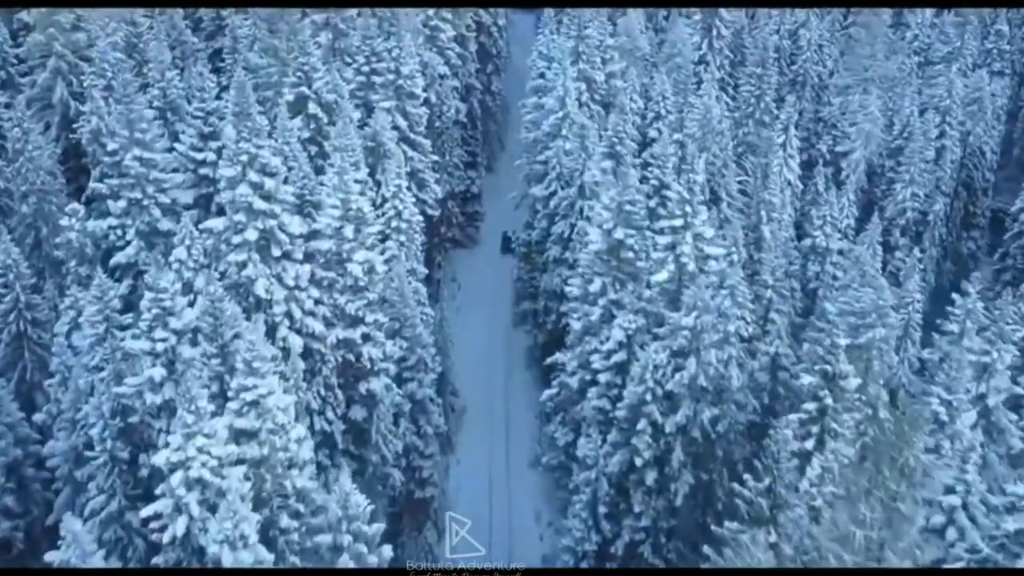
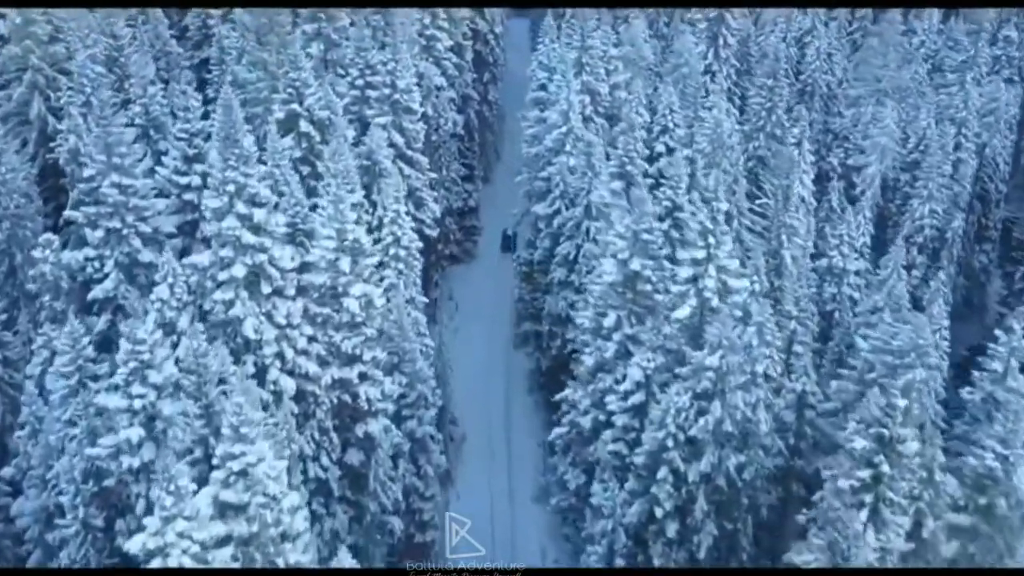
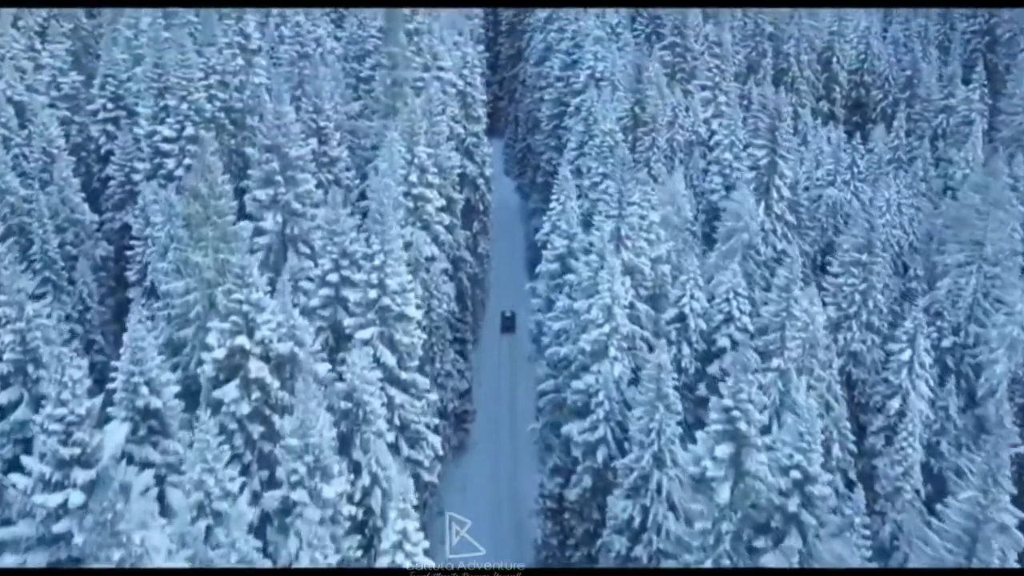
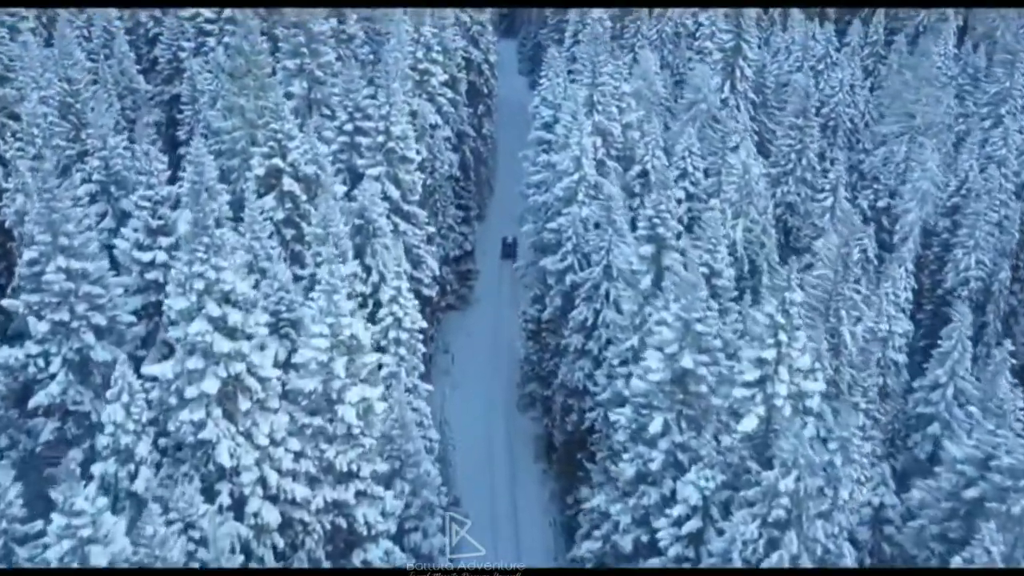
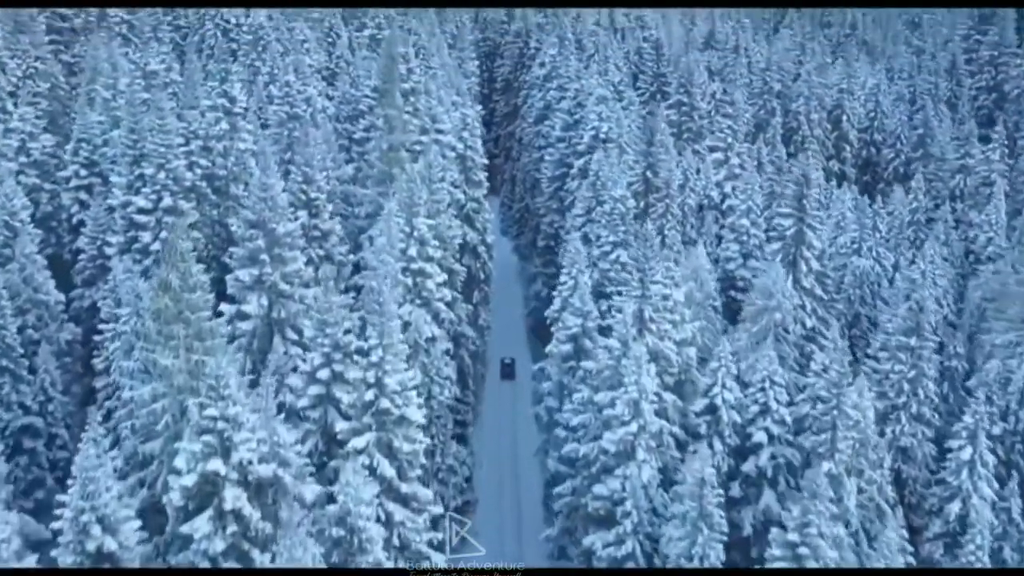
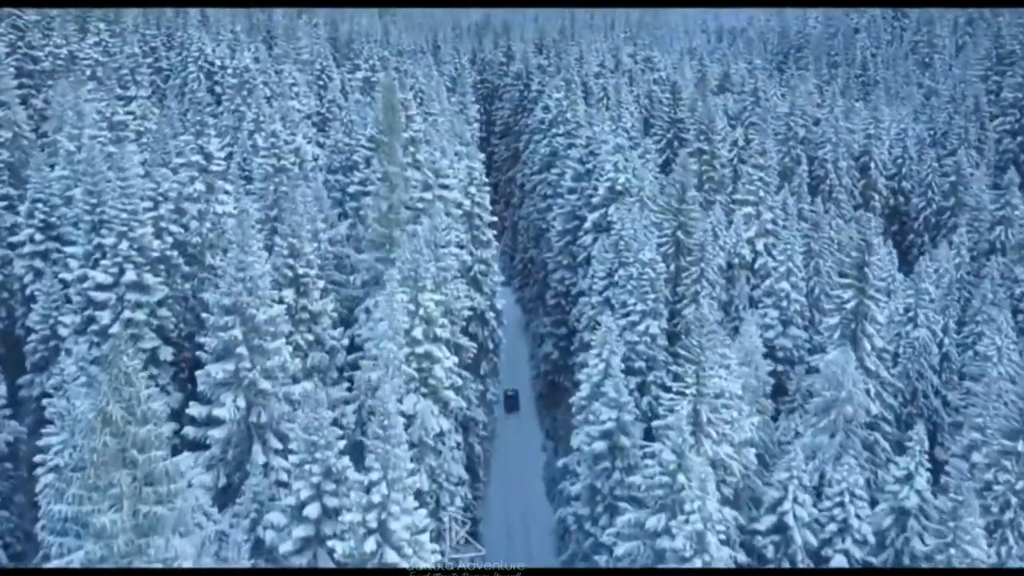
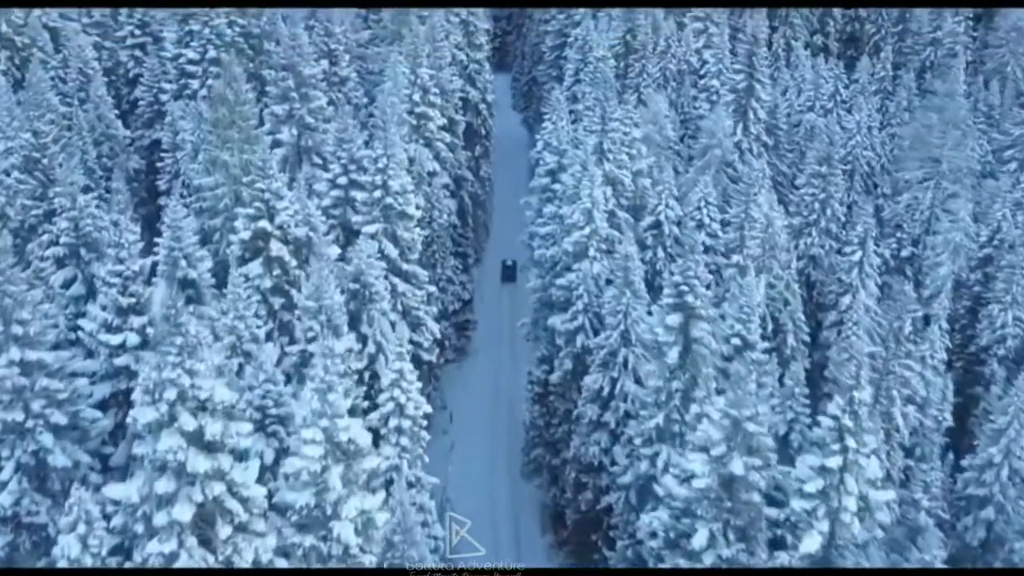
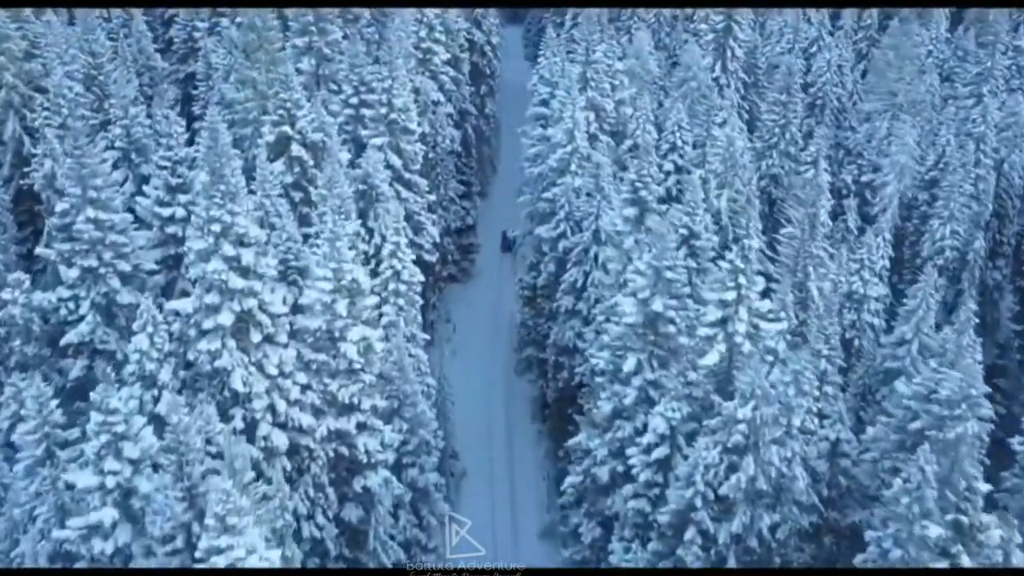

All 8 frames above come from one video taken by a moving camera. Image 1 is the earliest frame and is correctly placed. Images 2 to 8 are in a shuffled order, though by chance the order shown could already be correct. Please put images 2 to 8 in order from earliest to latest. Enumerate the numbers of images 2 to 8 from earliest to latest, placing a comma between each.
2, 8, 4, 7, 3, 5, 6
